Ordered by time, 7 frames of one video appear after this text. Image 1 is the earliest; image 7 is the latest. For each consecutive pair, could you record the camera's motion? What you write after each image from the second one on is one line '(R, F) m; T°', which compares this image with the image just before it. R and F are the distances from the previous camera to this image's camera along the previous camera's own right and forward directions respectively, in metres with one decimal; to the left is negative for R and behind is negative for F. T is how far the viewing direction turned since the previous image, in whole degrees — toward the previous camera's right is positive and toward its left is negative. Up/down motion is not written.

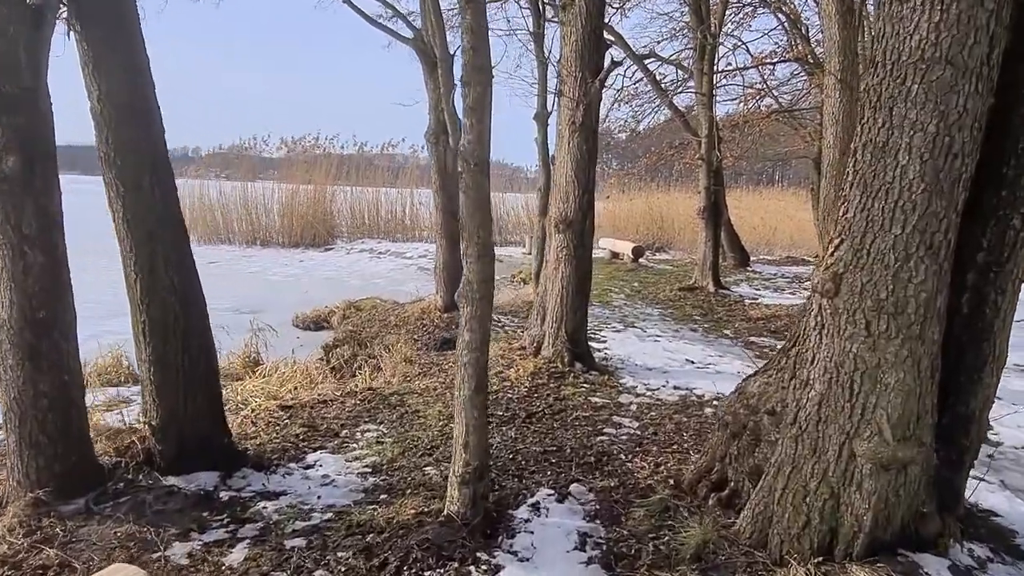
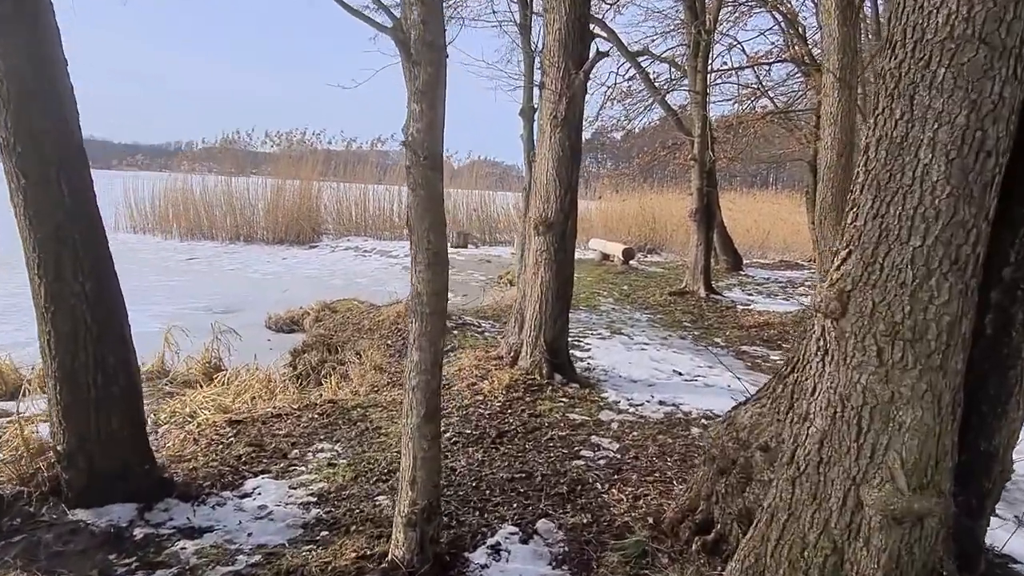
(+0.1, +0.3) m; +1°
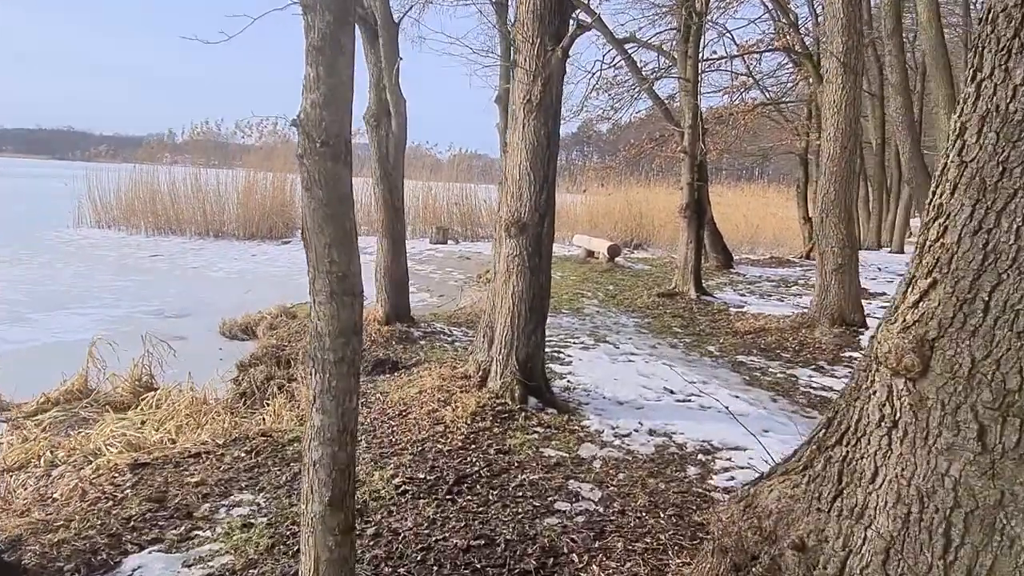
(+0.1, +0.6) m; +1°
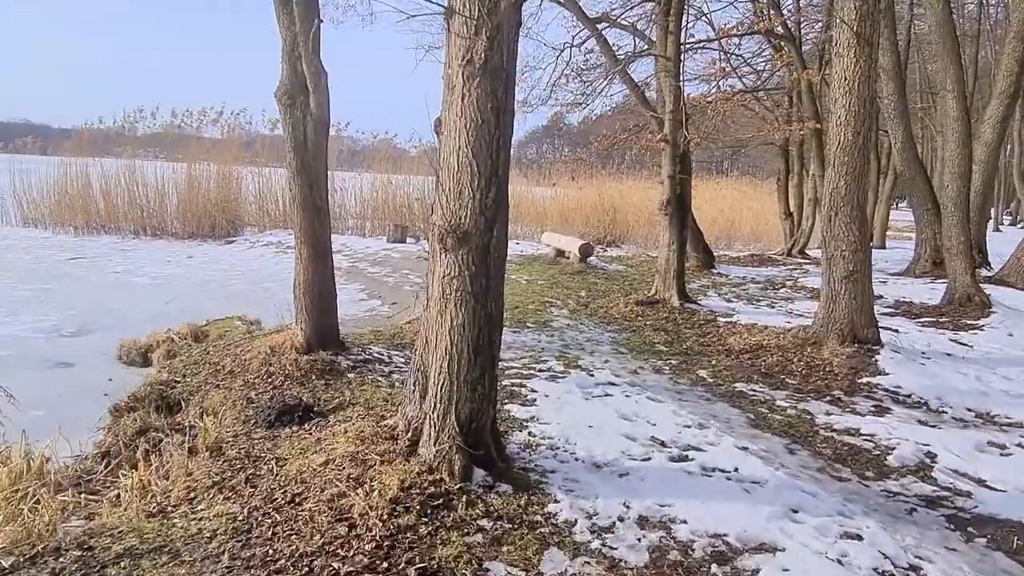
(+0.1, +1.1) m; +2°
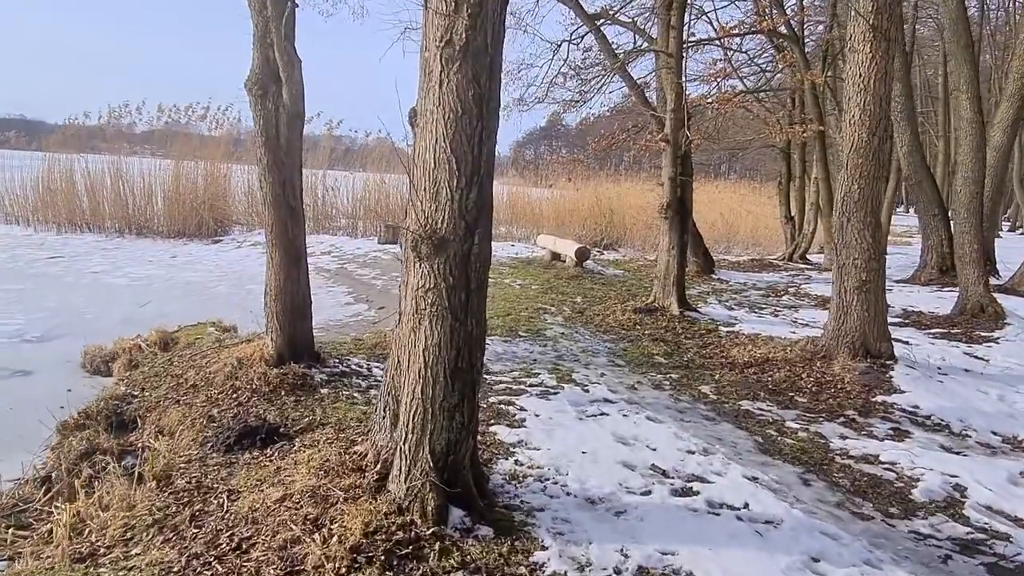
(0.0, +0.4) m; 0°
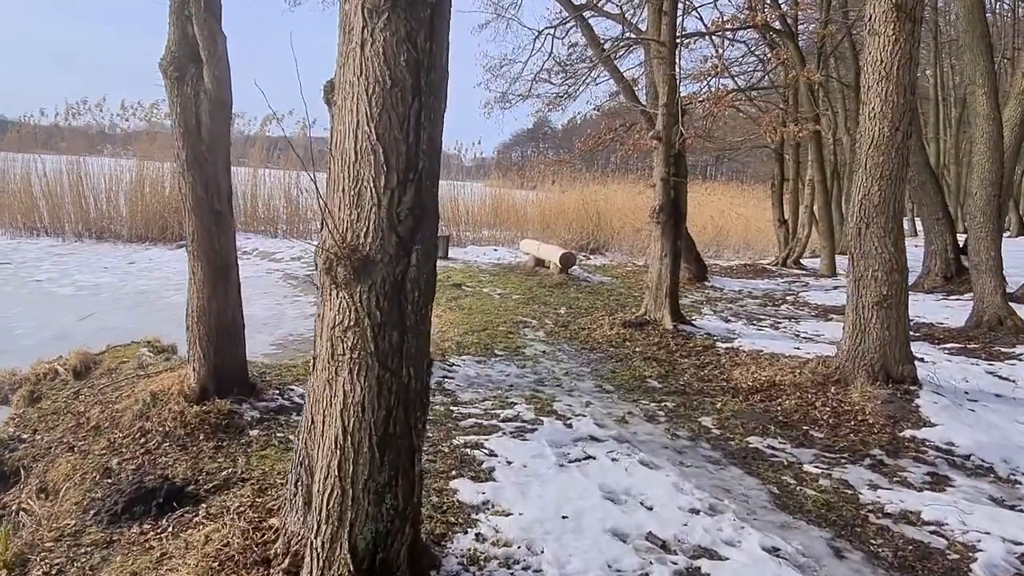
(+0.1, +0.7) m; +1°
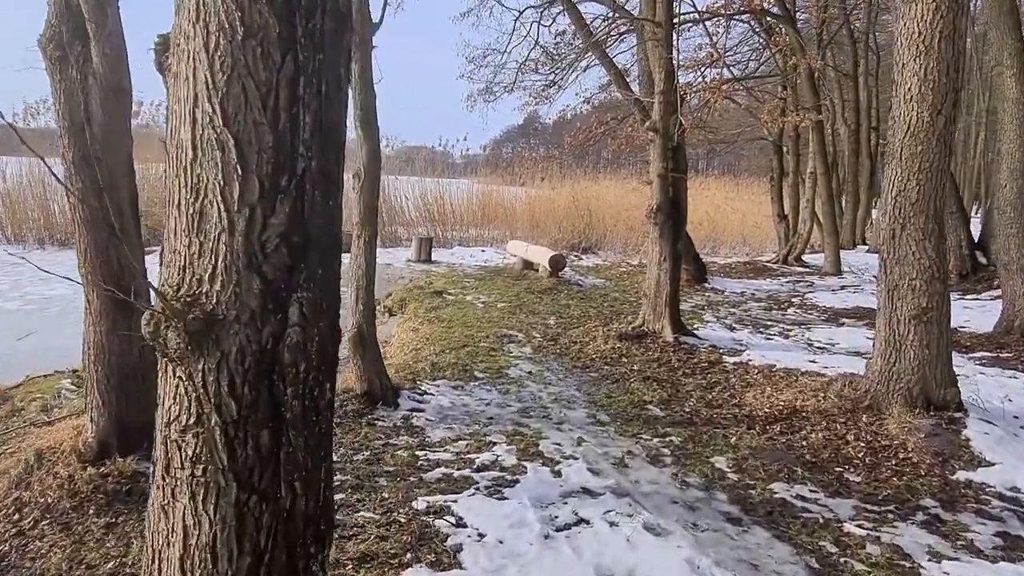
(+0.1, +0.7) m; +1°
